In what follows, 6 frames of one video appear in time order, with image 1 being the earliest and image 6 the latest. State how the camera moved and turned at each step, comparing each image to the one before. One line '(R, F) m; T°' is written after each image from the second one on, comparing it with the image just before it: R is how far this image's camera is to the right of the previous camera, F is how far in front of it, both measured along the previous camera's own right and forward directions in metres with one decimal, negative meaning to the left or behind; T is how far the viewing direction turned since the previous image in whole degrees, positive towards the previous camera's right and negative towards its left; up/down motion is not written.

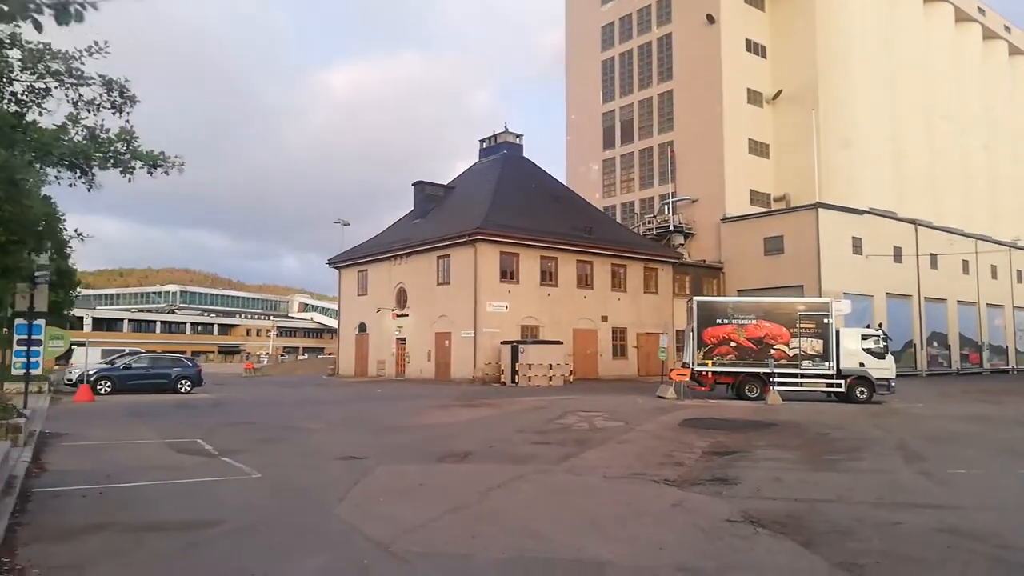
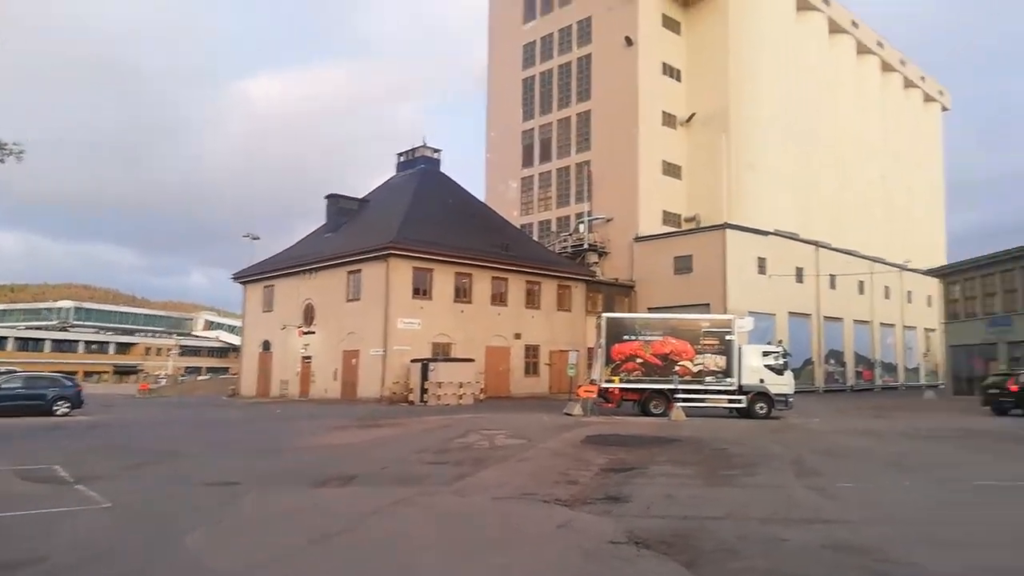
(+0.4, +0.4) m; +6°
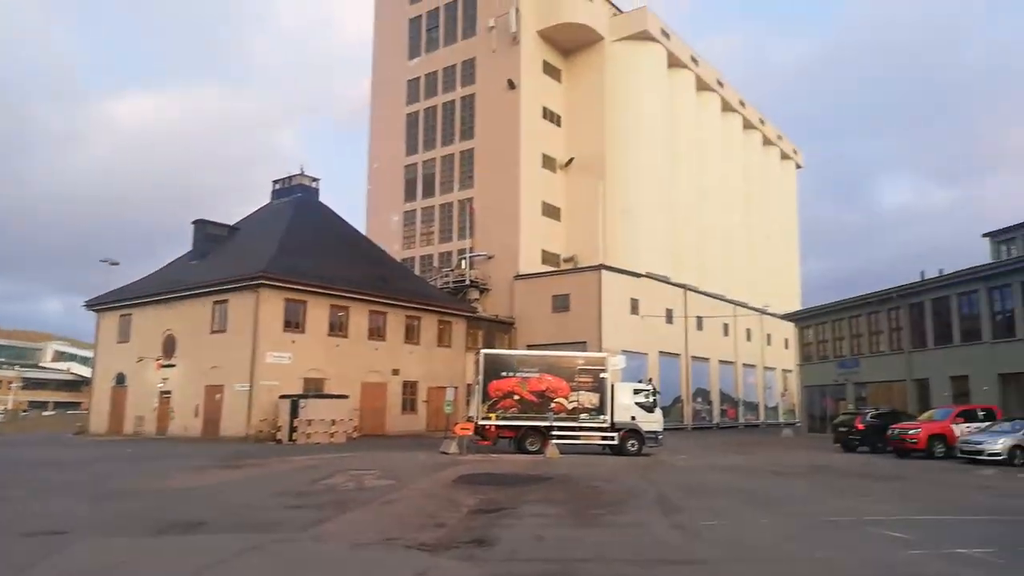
(+0.2, +0.2) m; +9°
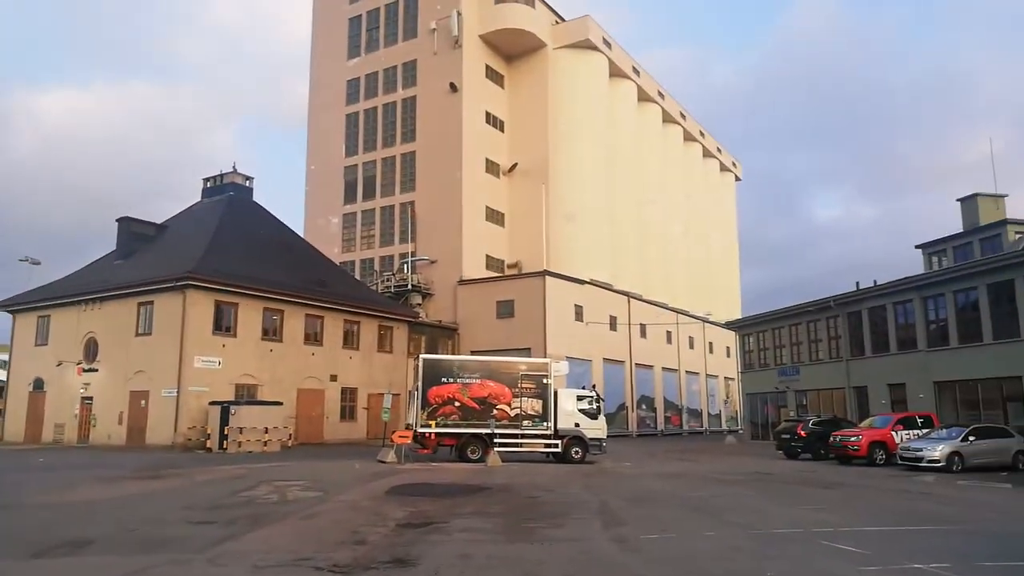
(+0.2, +0.7) m; +4°
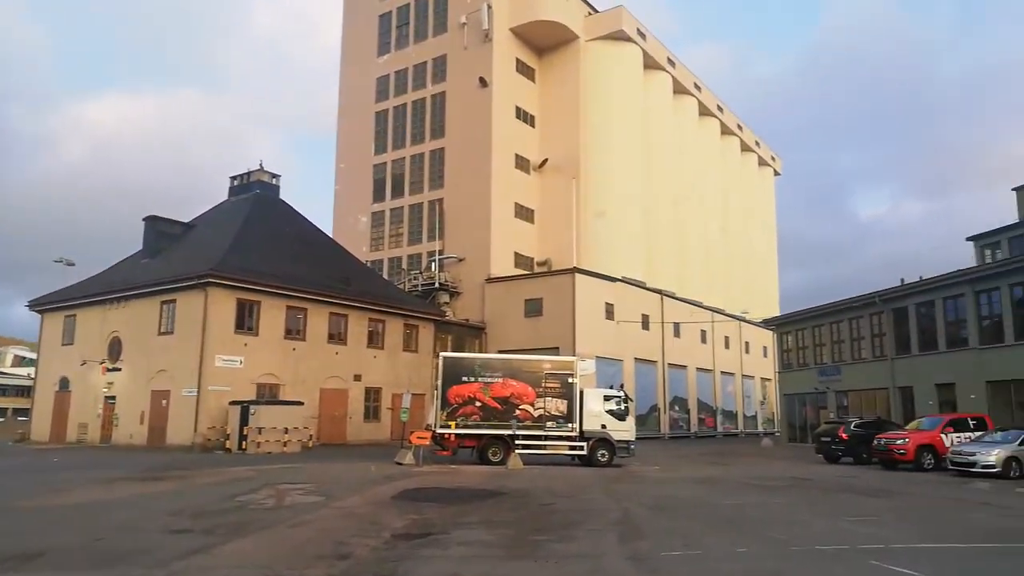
(+0.3, +1.1) m; -2°
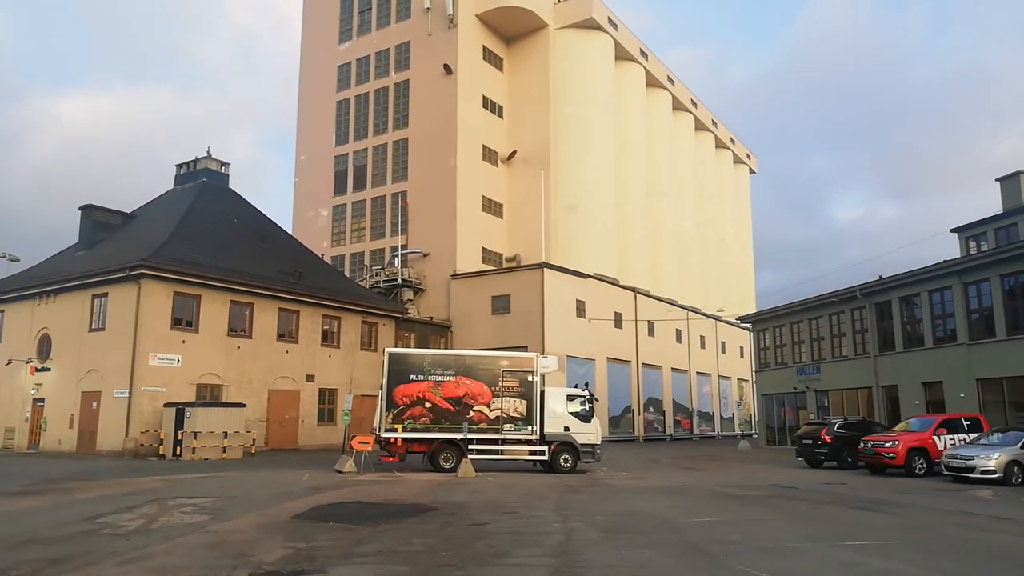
(+0.8, +2.2) m; +2°
